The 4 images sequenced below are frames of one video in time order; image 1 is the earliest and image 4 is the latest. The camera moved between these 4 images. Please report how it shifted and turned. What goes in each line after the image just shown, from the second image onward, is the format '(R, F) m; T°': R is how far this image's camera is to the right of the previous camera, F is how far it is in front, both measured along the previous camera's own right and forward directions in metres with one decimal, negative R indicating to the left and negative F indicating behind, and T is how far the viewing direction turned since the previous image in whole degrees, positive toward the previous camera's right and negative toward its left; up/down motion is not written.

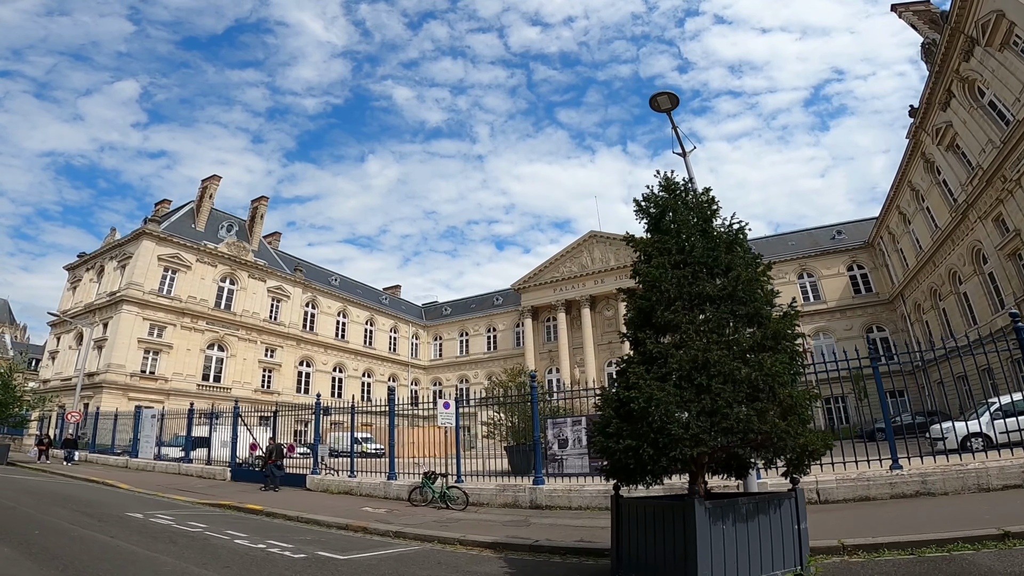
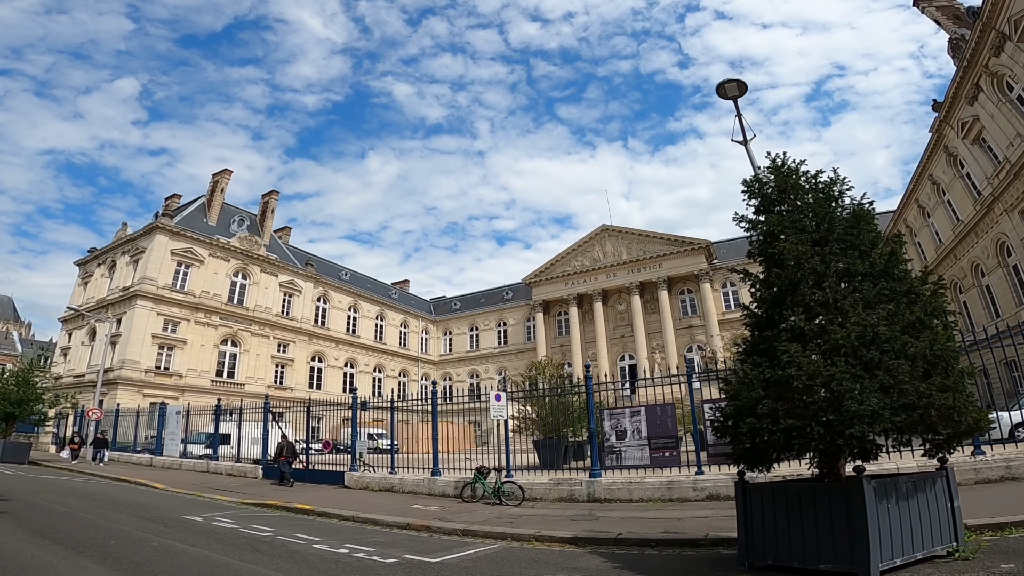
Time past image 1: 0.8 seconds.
(-1.1, +0.3) m; 0°
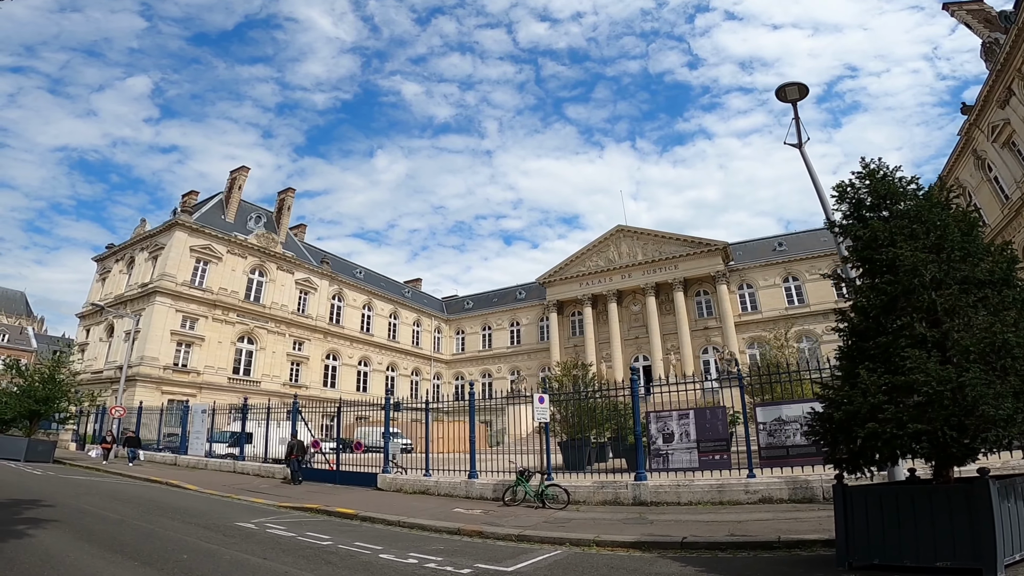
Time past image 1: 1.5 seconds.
(-0.8, +0.2) m; -1°
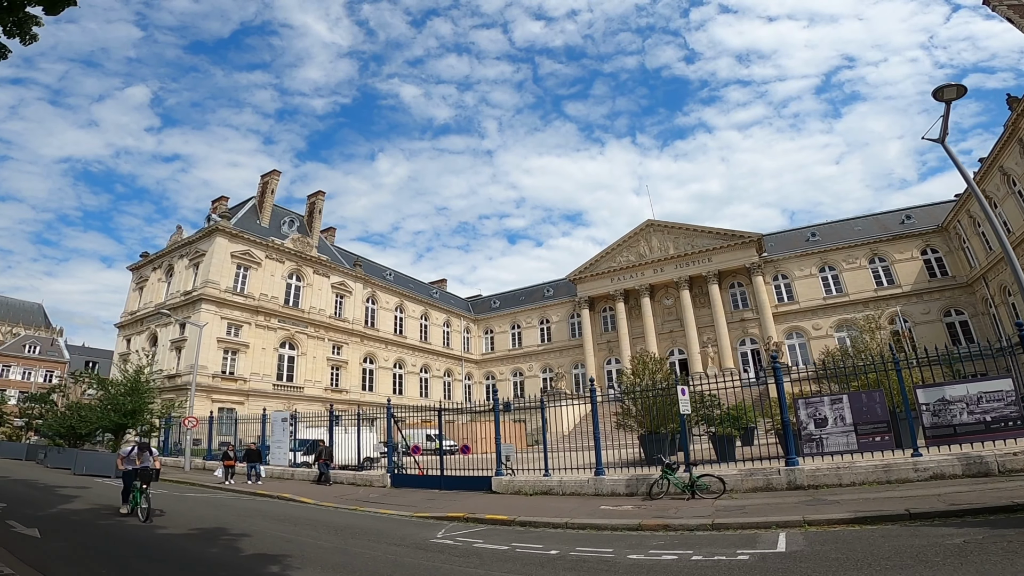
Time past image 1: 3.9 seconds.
(-2.7, +0.2) m; 0°
